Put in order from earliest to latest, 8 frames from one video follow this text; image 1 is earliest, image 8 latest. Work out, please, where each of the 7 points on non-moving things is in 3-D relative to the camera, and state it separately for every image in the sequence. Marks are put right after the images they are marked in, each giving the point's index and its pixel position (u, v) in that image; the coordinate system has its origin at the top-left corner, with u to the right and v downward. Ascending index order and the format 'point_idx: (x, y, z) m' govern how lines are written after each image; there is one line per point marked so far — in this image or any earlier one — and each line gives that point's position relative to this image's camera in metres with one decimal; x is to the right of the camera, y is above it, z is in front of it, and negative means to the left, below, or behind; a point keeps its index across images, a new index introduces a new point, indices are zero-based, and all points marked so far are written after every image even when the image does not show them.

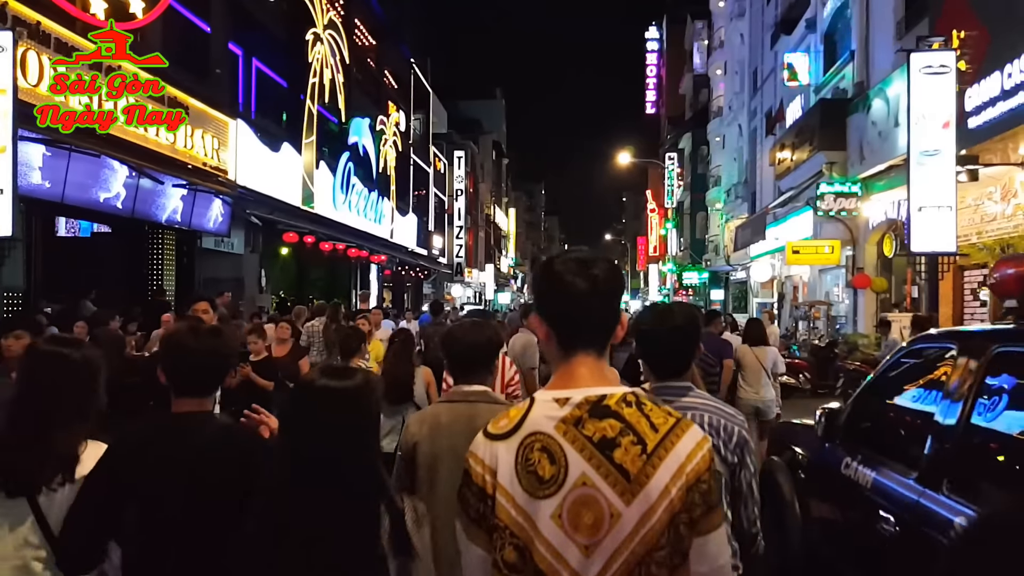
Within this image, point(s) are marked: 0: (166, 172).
0: (-5.5, +1.8, +13.1) m
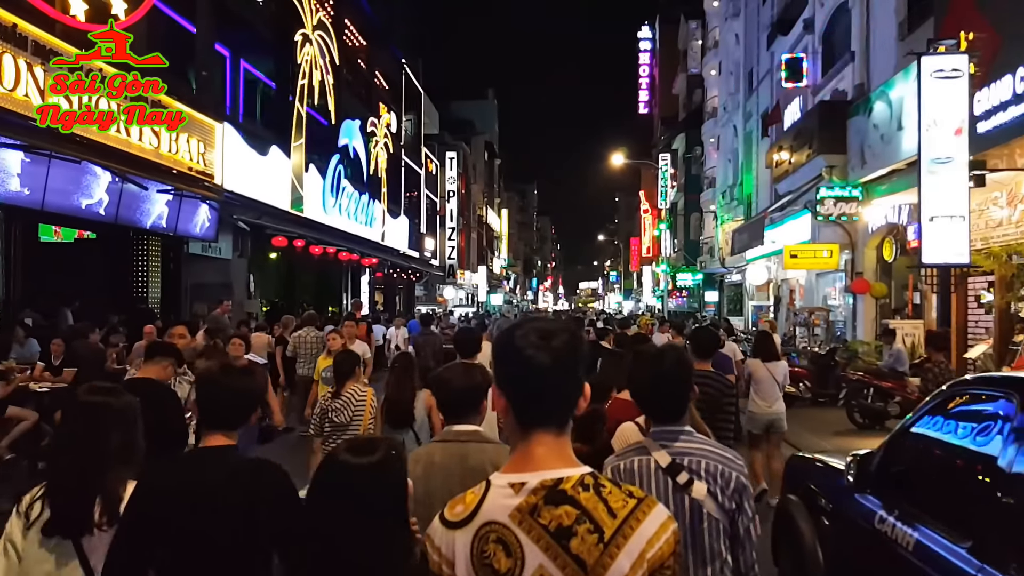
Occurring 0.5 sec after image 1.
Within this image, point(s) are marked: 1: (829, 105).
0: (-5.6, +1.7, +12.7) m
1: (+6.3, +3.6, +16.1) m
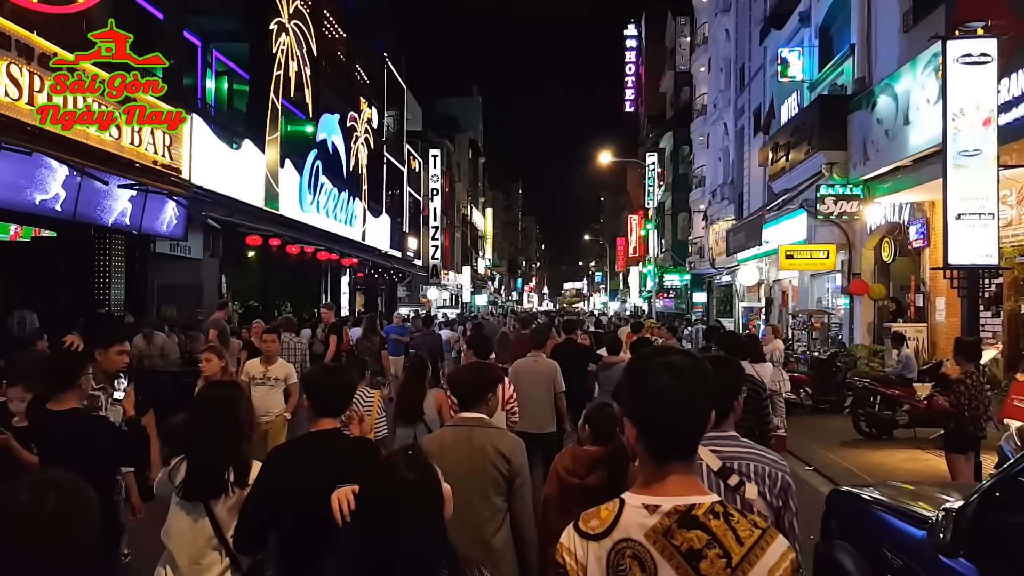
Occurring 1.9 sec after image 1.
0: (-5.8, +1.7, +11.8) m
1: (+6.0, +3.6, +15.4) m
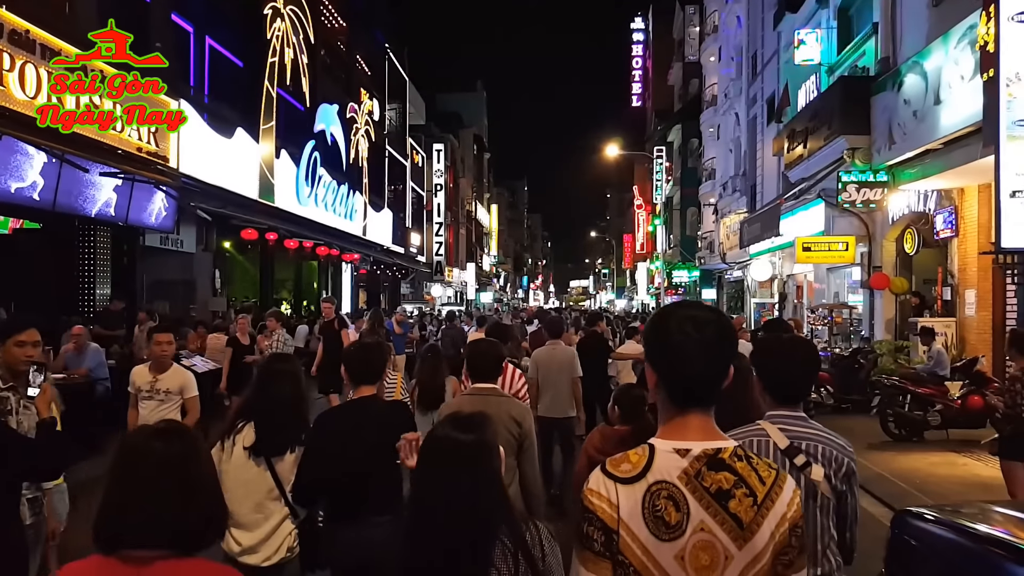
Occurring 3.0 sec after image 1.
0: (-5.8, +1.8, +11.1) m
1: (+6.1, +3.7, +14.6) m
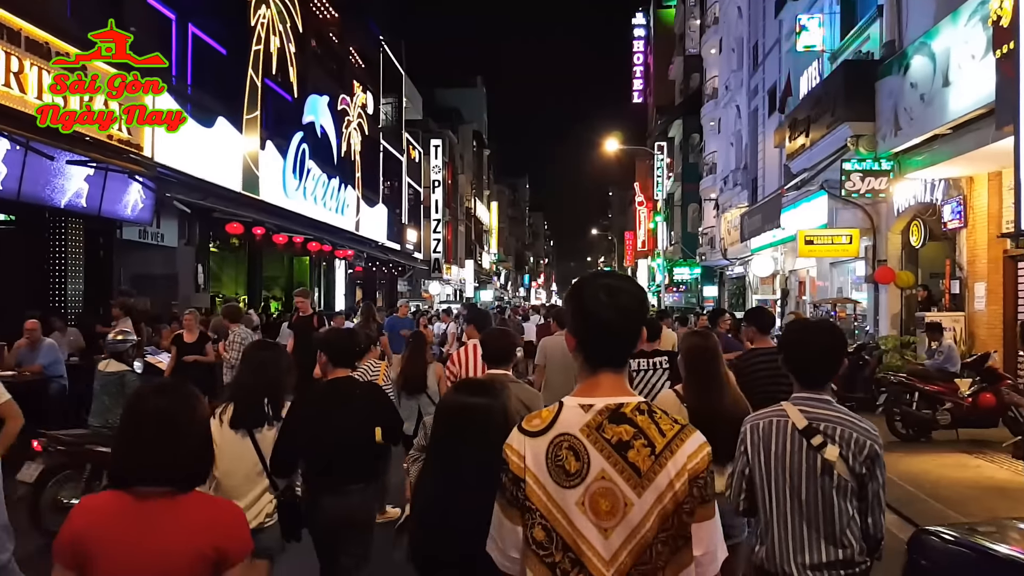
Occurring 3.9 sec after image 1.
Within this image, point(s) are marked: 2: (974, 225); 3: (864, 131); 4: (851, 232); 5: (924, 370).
0: (-6.0, +1.9, +10.5) m
1: (+5.9, +3.8, +14.0) m
2: (+7.6, +1.0, +13.3) m
3: (+6.1, +2.7, +14.0) m
4: (+6.8, +1.1, +16.2) m
5: (+5.5, -1.1, +10.8) m
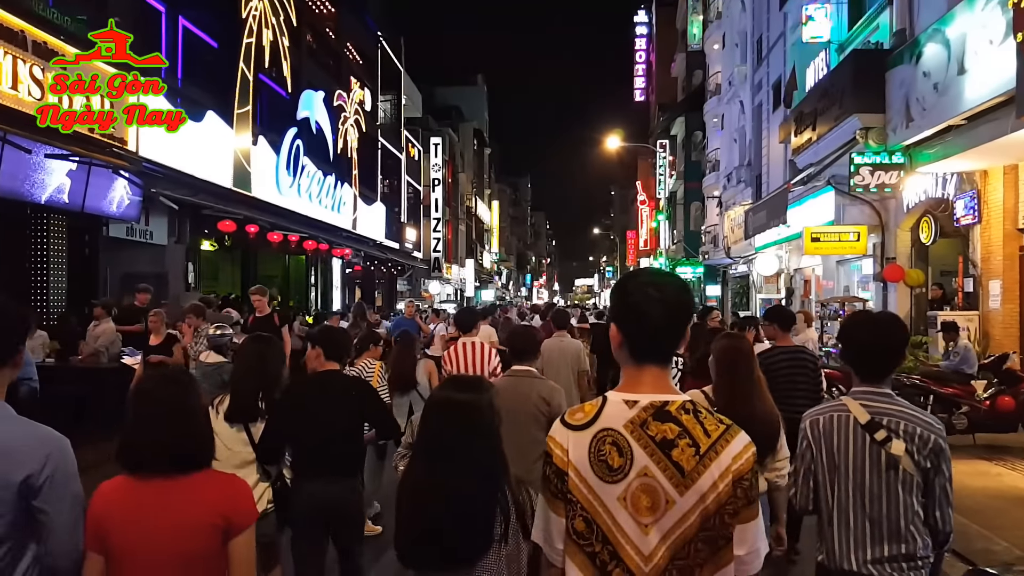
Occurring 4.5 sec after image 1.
0: (-6.0, +1.9, +10.1) m
1: (+5.8, +3.9, +13.5) m
2: (+7.5, +1.1, +12.8) m
3: (+6.0, +2.7, +13.5) m
4: (+6.7, +1.1, +15.7) m
5: (+5.4, -1.1, +10.3) m
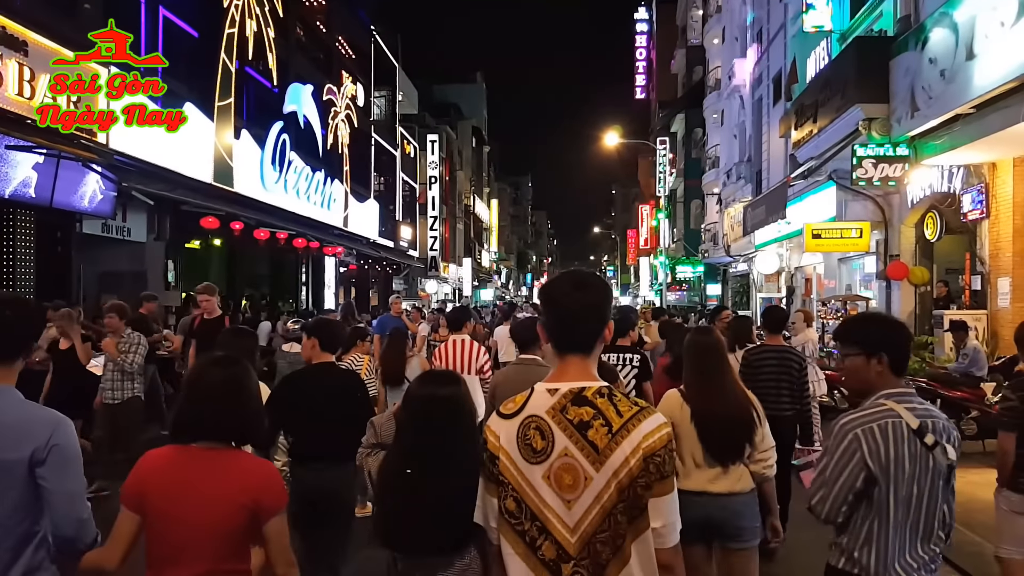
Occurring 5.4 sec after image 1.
0: (-6.3, +1.9, +9.5) m
1: (+5.6, +3.9, +12.9) m
2: (+7.3, +1.1, +12.3) m
3: (+5.8, +2.8, +13.0) m
4: (+6.5, +1.2, +15.2) m
5: (+5.2, -1.0, +9.7) m
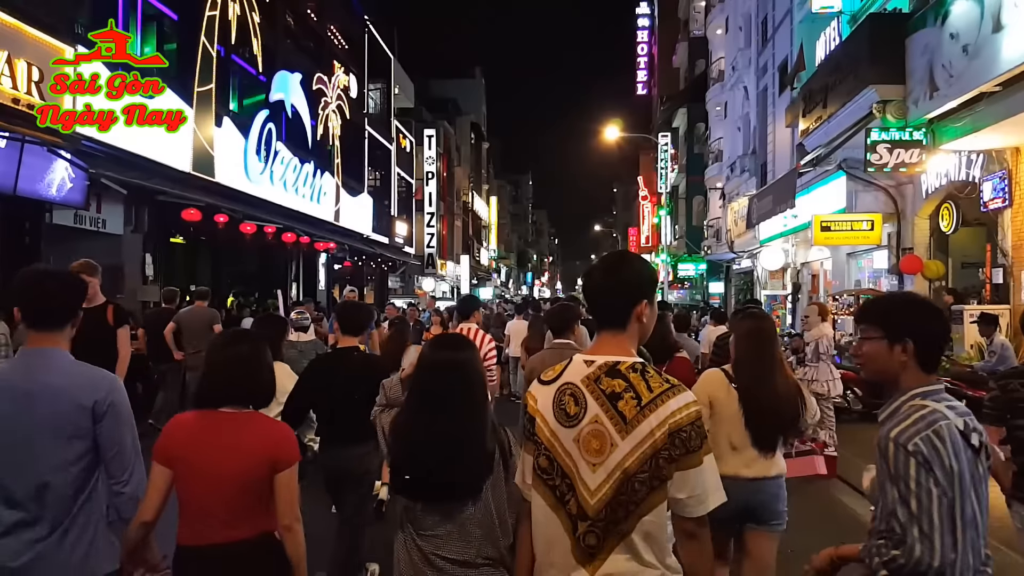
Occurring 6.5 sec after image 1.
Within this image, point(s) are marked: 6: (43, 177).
0: (-6.4, +2.0, +8.8) m
1: (+5.5, +4.0, +12.2) m
2: (+7.2, +1.2, +11.5) m
3: (+5.7, +2.9, +12.2) m
4: (+6.4, +1.3, +14.4) m
5: (+5.1, -0.9, +9.0) m
6: (-7.1, +1.7, +12.4) m
